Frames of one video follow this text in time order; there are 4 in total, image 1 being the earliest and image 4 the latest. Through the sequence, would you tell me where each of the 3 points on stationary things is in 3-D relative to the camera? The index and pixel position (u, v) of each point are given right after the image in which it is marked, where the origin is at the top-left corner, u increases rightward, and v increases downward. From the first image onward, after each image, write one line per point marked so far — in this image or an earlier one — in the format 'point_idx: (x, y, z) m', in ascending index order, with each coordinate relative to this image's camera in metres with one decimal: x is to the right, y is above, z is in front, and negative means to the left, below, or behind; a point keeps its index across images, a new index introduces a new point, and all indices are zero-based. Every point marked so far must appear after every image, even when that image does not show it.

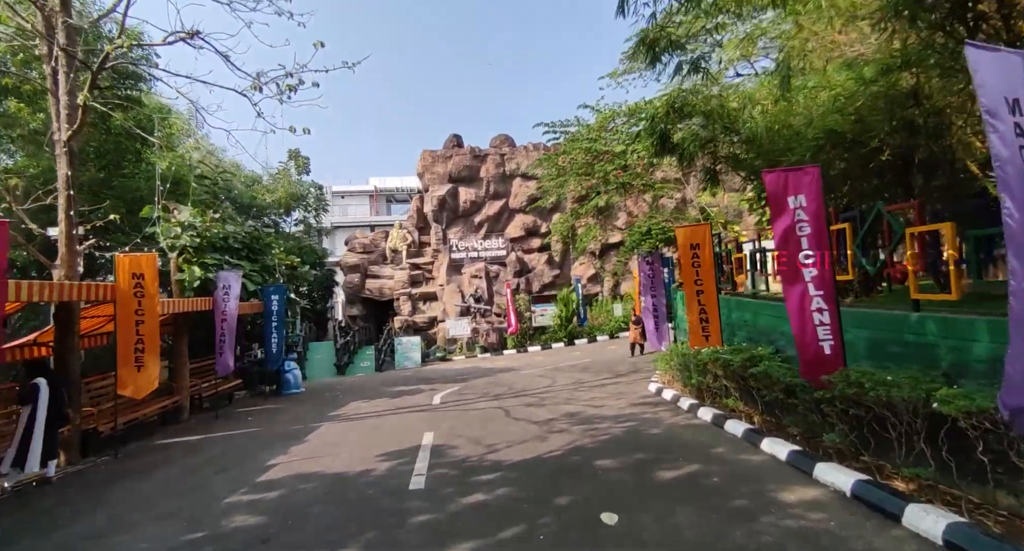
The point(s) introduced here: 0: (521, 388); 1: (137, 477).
0: (+0.2, -2.6, +12.0) m
1: (-4.5, -2.4, +6.3) m
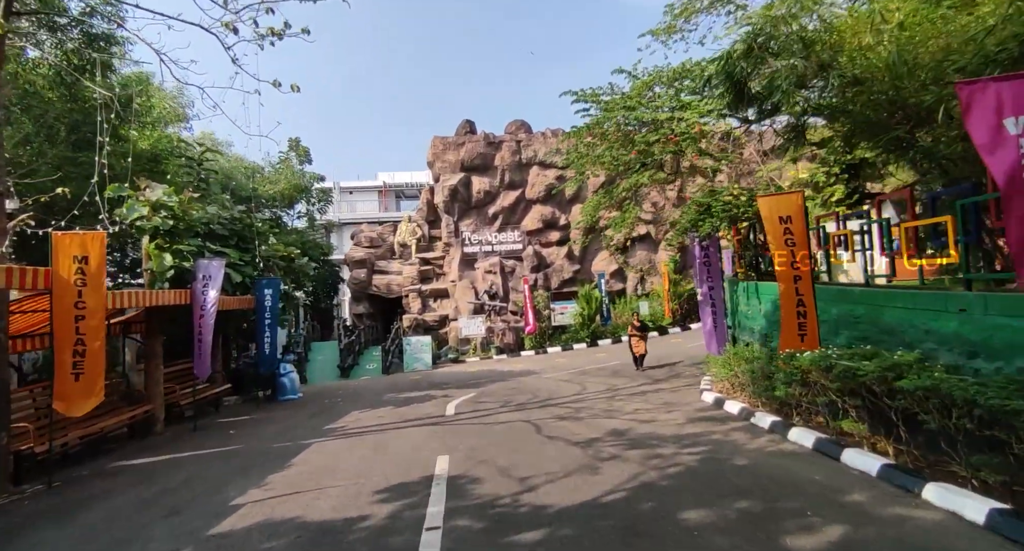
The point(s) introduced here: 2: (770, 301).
0: (+0.7, -2.4, +10.4) m
1: (-4.2, -2.3, +4.9) m
2: (+3.5, -0.3, +7.2) m
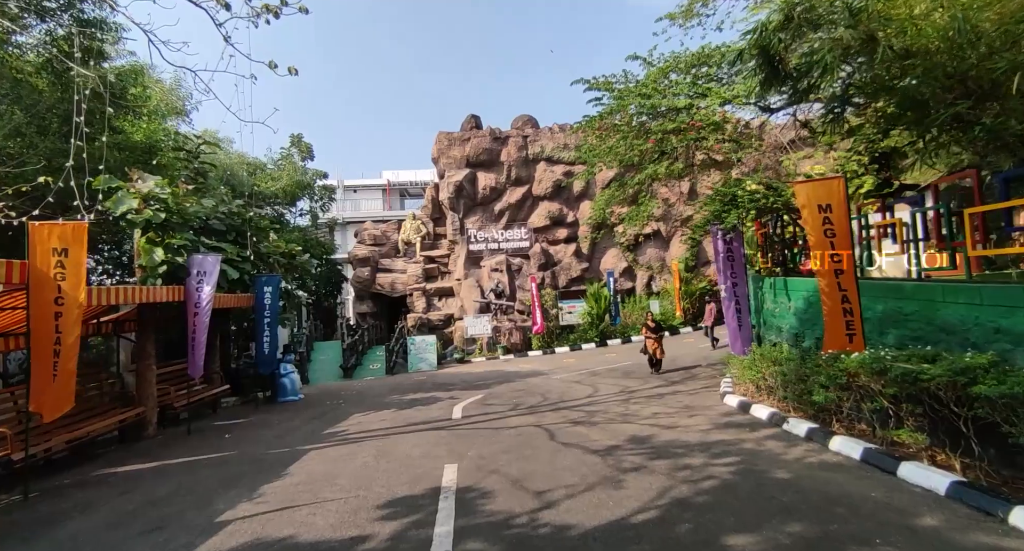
0: (+0.9, -2.3, +9.9) m
1: (-4.0, -2.2, +4.4) m
2: (+3.7, -0.3, +6.7) m
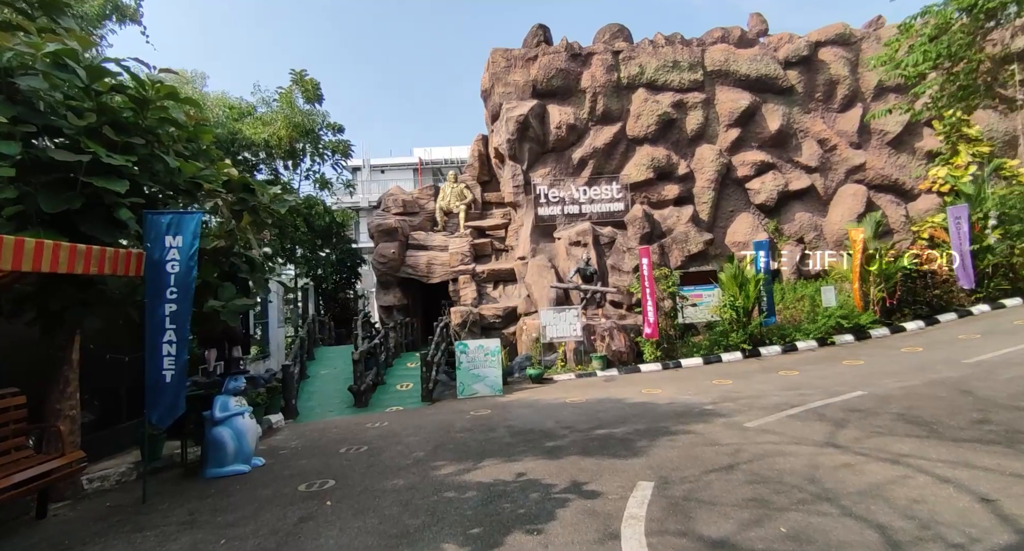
0: (+2.7, -1.7, +3.4) m
1: (-2.5, -1.6, -1.8) m
2: (+5.3, +0.4, 0.0) m
